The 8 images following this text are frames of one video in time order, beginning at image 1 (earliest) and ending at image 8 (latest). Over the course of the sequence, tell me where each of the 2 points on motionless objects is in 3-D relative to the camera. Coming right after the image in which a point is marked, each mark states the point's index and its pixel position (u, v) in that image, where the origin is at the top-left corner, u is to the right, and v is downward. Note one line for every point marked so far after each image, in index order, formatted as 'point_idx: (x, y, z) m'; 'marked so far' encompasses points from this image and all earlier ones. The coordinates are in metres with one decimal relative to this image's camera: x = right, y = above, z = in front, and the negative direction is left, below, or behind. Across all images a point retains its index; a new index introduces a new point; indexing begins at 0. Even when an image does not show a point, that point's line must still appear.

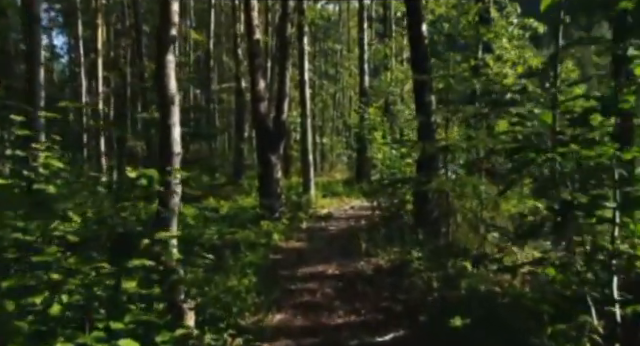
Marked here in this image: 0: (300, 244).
0: (-0.4, -1.3, +15.5) m
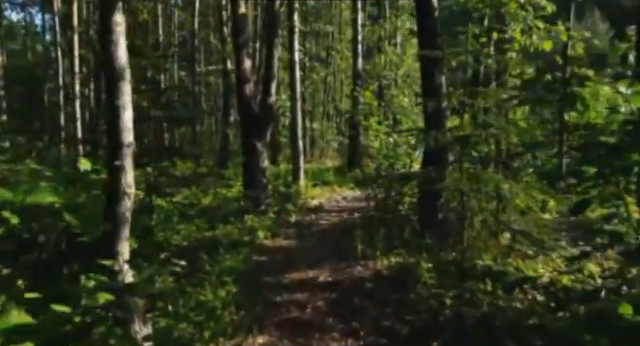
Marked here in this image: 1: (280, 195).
0: (-0.5, -1.1, +14.0) m
1: (-0.9, -0.5, +19.7) m
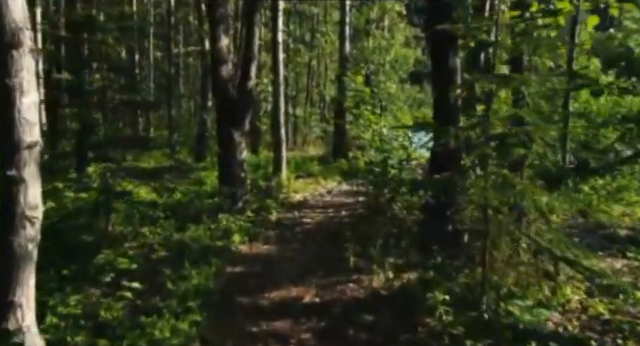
0: (-0.8, -1.1, +12.2) m
1: (-1.3, -0.4, +17.9) m
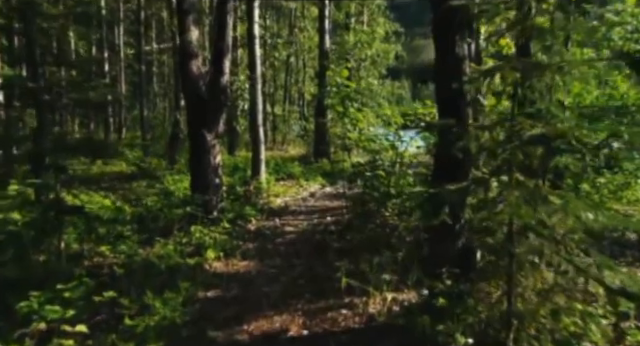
0: (-0.9, -1.1, +10.9) m
1: (-1.6, -0.4, +16.6) m
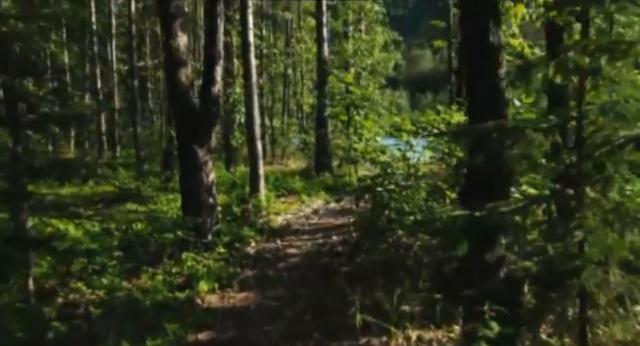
0: (-0.9, -1.4, +9.6) m
1: (-1.5, -0.8, +15.3) m
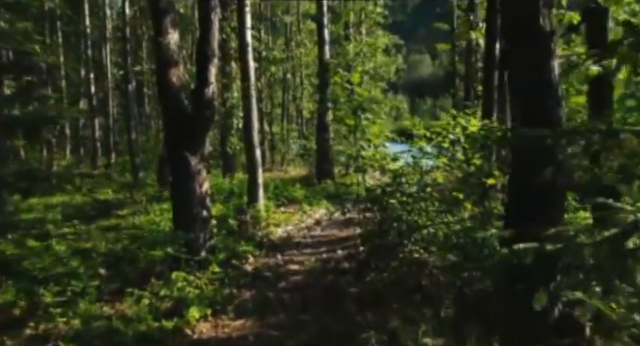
0: (-0.8, -1.5, +8.5) m
1: (-1.5, -0.9, +14.2) m
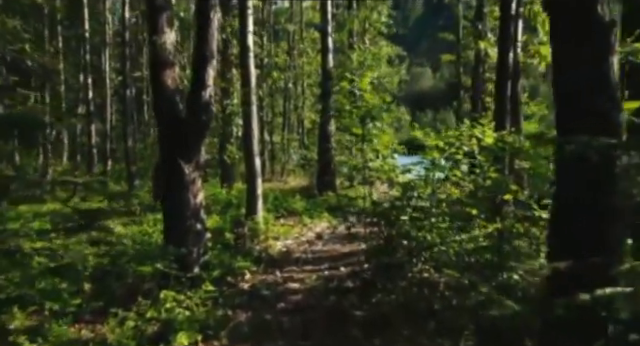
0: (-0.8, -1.6, +7.7) m
1: (-1.5, -1.1, +13.4) m
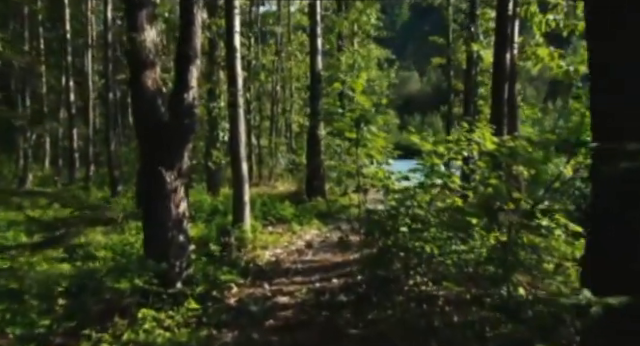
0: (-0.8, -1.6, +7.0) m
1: (-1.6, -1.2, +12.7) m
